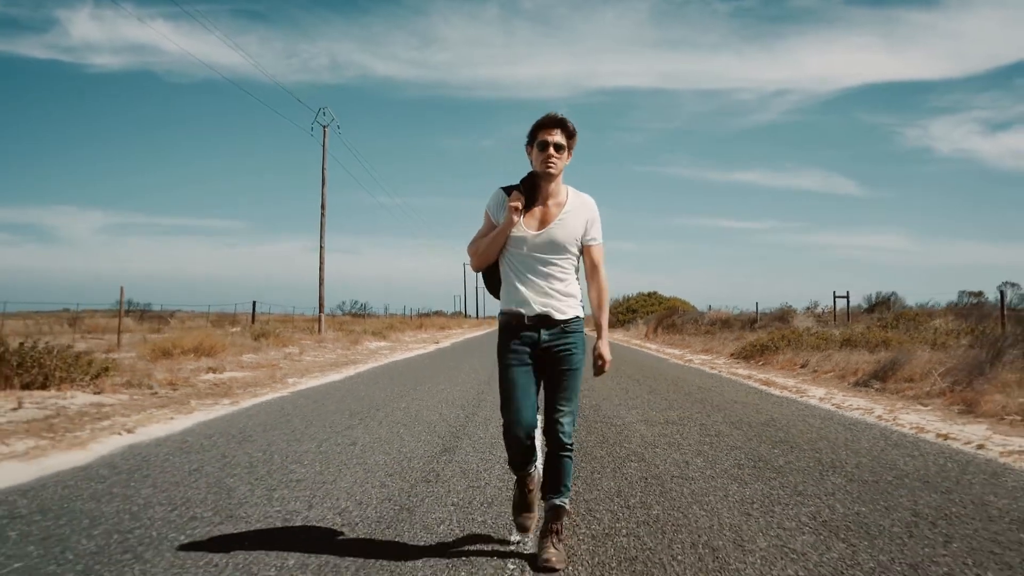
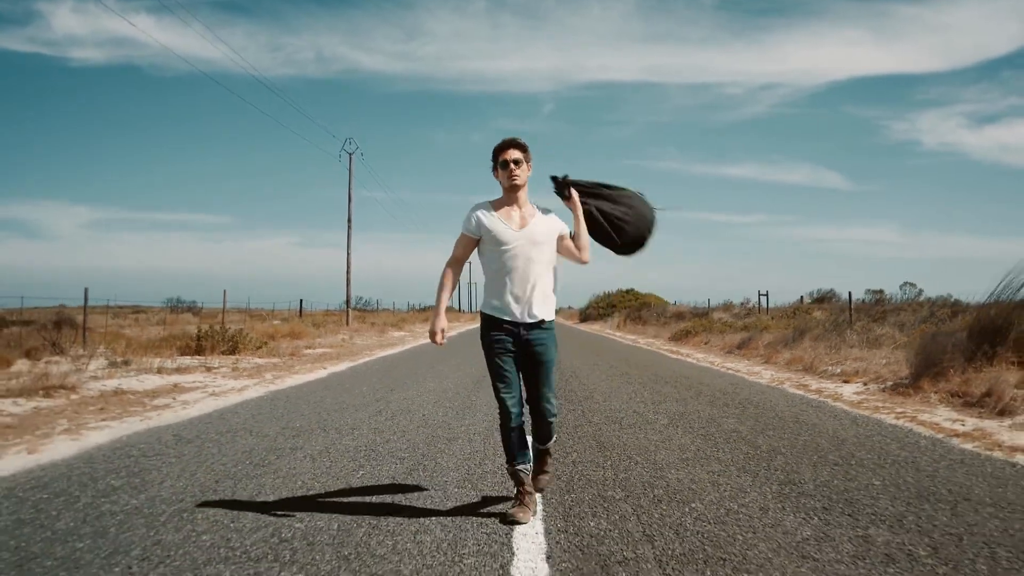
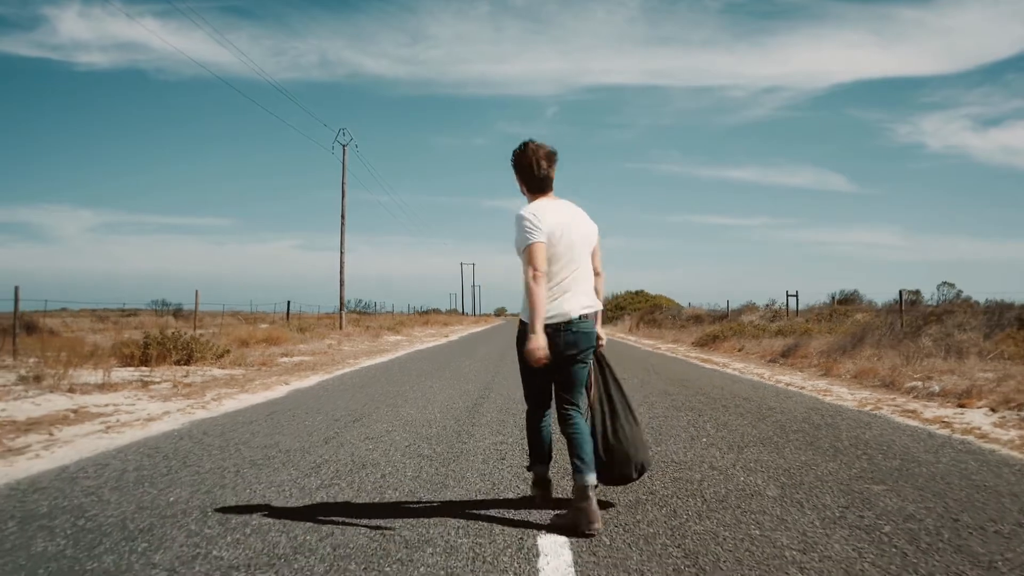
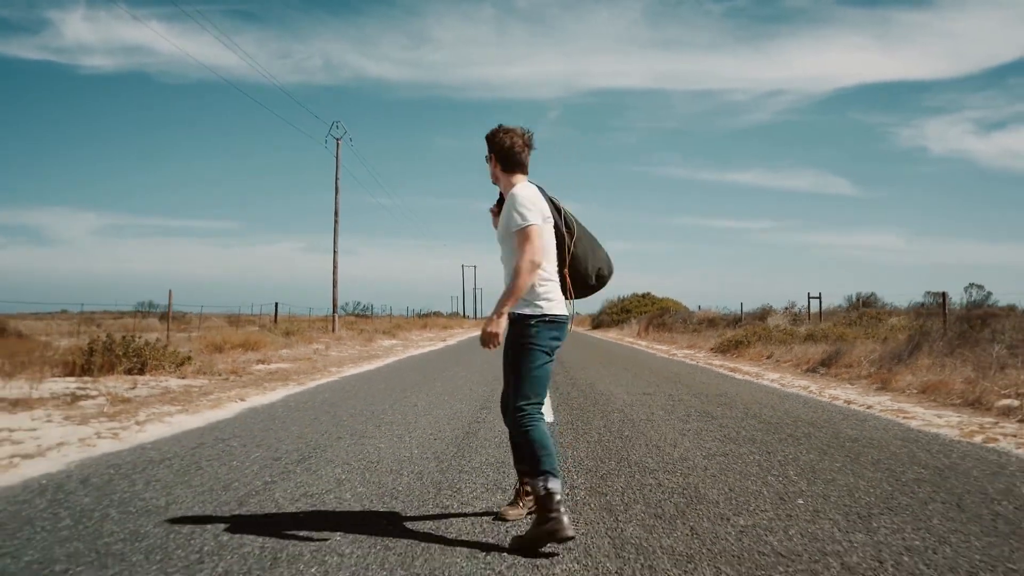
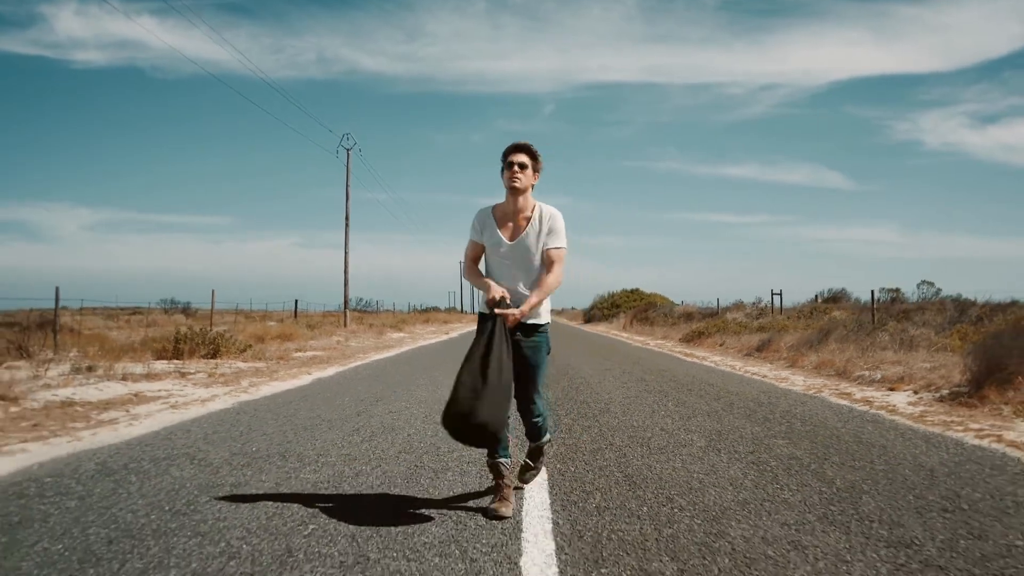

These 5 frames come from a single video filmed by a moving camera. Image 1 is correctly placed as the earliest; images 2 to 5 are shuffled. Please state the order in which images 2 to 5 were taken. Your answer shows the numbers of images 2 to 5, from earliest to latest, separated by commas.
4, 3, 5, 2
